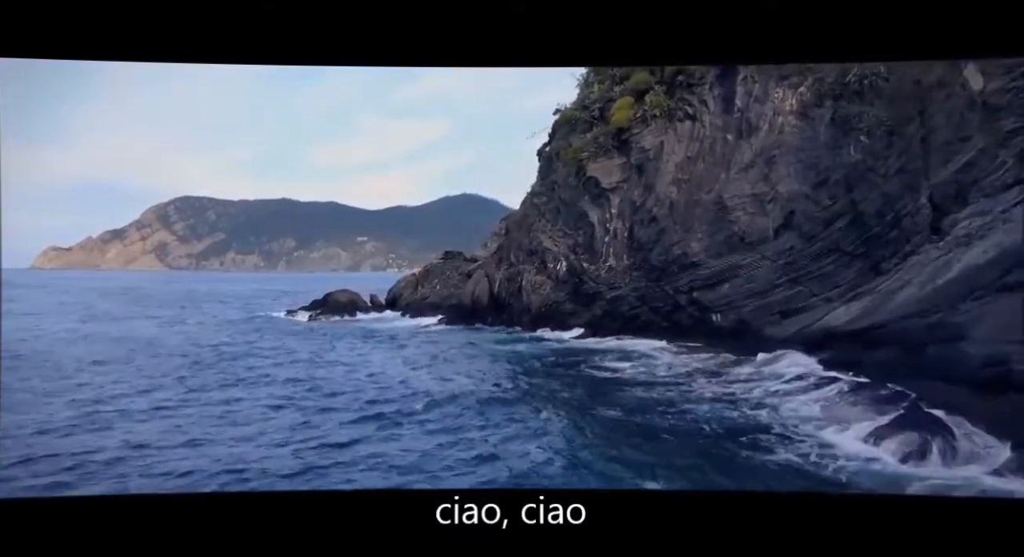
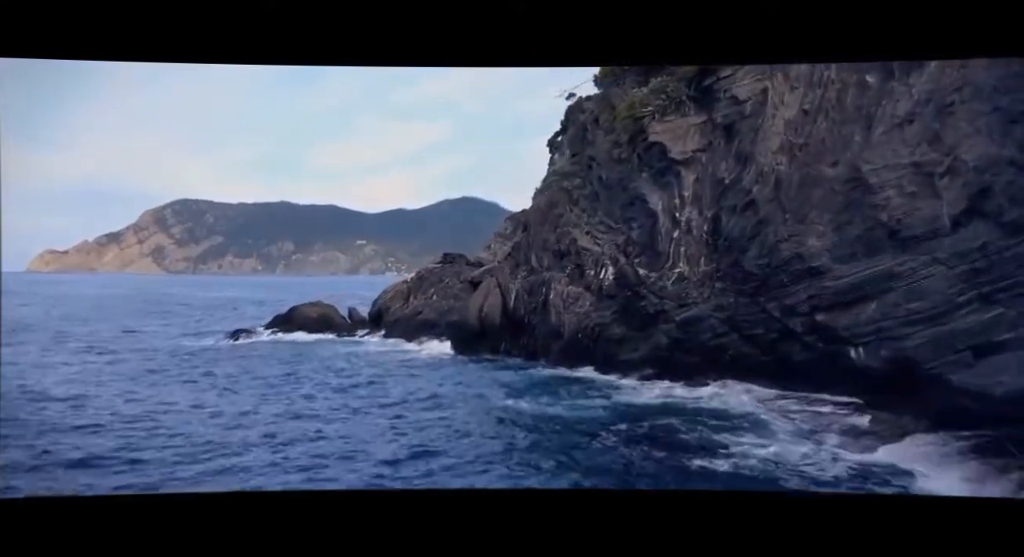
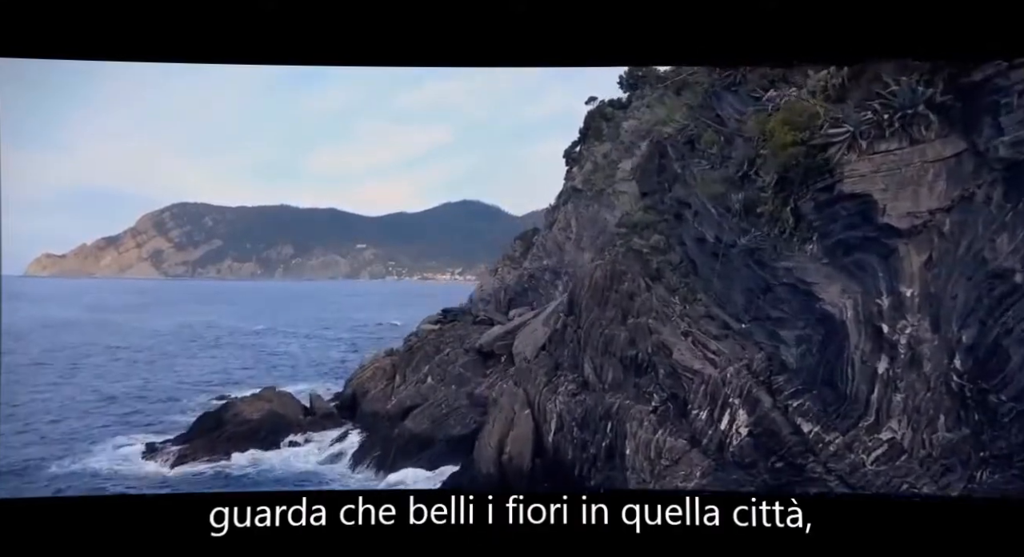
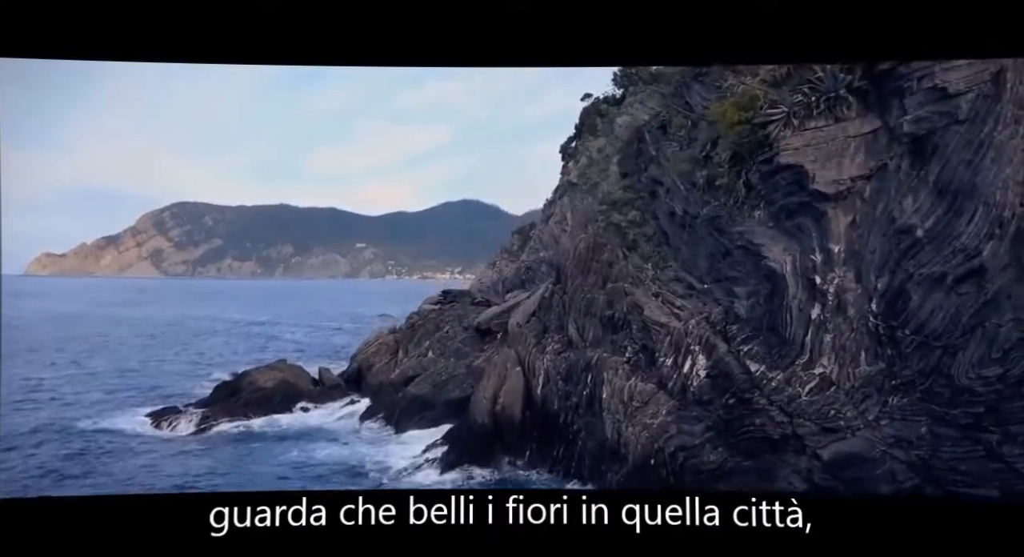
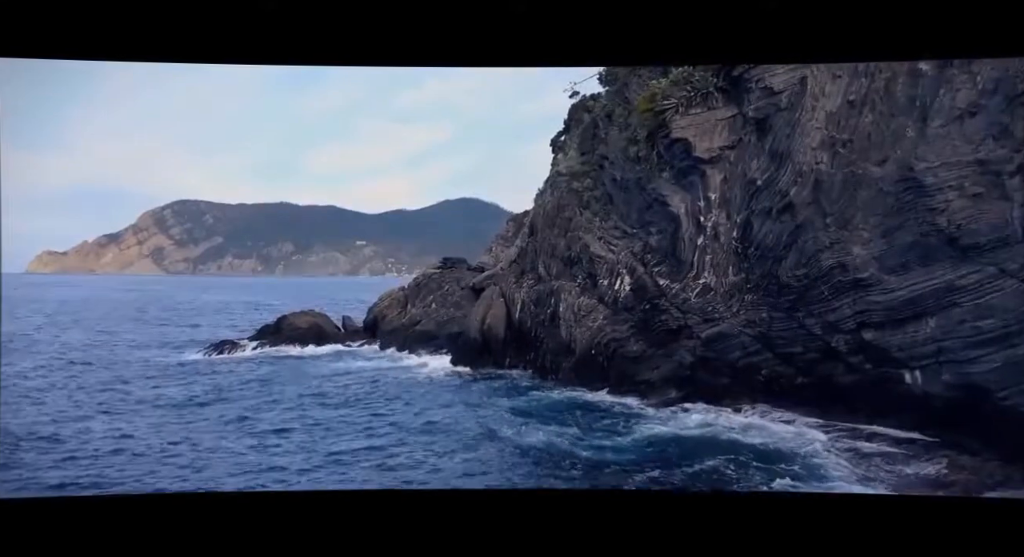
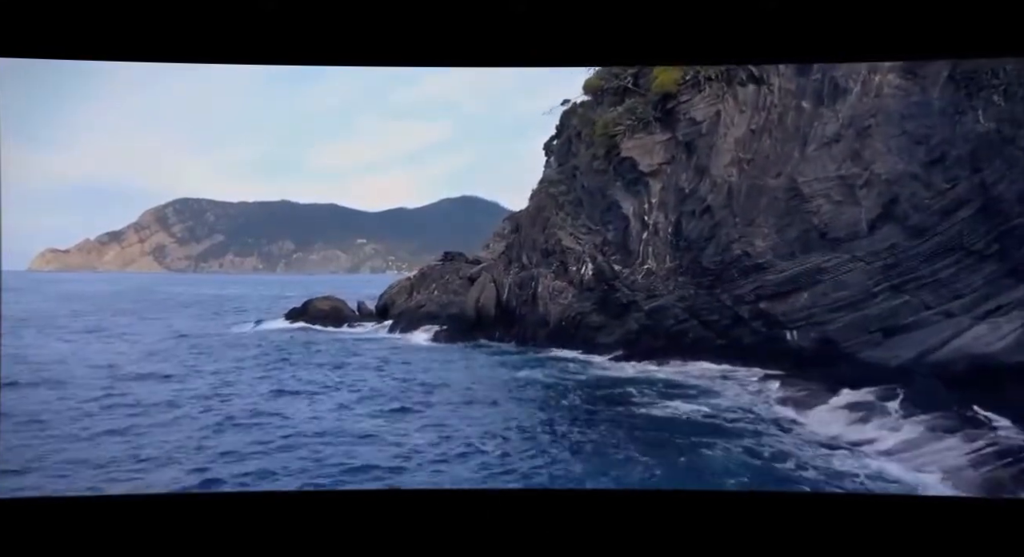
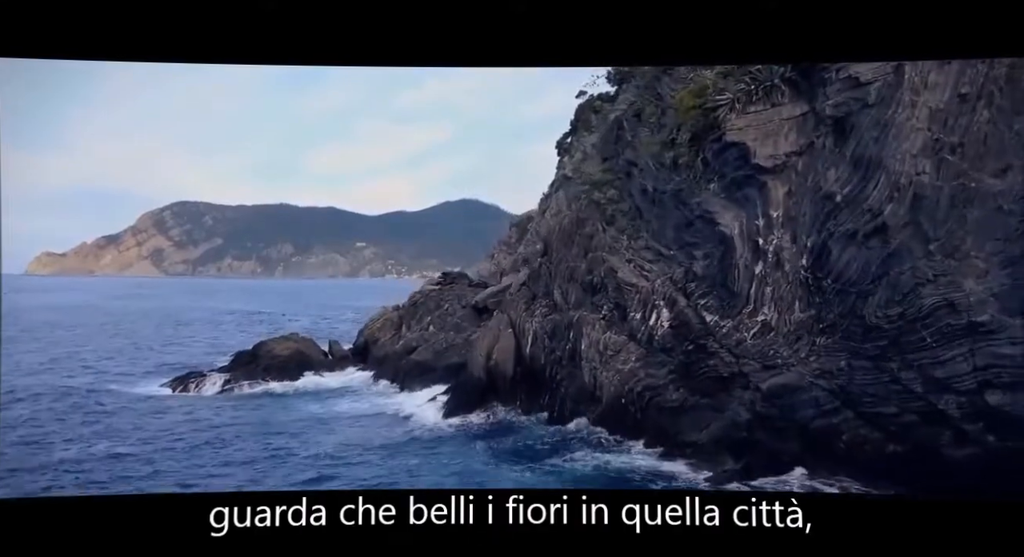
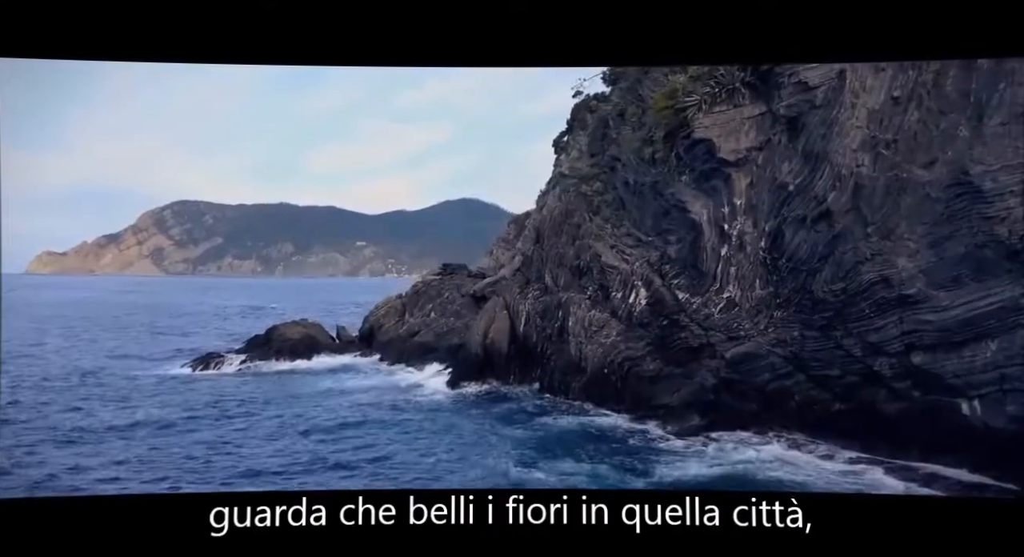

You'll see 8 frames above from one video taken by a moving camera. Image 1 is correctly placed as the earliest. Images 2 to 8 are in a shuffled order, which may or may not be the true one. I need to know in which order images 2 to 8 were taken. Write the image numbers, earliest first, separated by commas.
6, 2, 5, 8, 7, 4, 3
